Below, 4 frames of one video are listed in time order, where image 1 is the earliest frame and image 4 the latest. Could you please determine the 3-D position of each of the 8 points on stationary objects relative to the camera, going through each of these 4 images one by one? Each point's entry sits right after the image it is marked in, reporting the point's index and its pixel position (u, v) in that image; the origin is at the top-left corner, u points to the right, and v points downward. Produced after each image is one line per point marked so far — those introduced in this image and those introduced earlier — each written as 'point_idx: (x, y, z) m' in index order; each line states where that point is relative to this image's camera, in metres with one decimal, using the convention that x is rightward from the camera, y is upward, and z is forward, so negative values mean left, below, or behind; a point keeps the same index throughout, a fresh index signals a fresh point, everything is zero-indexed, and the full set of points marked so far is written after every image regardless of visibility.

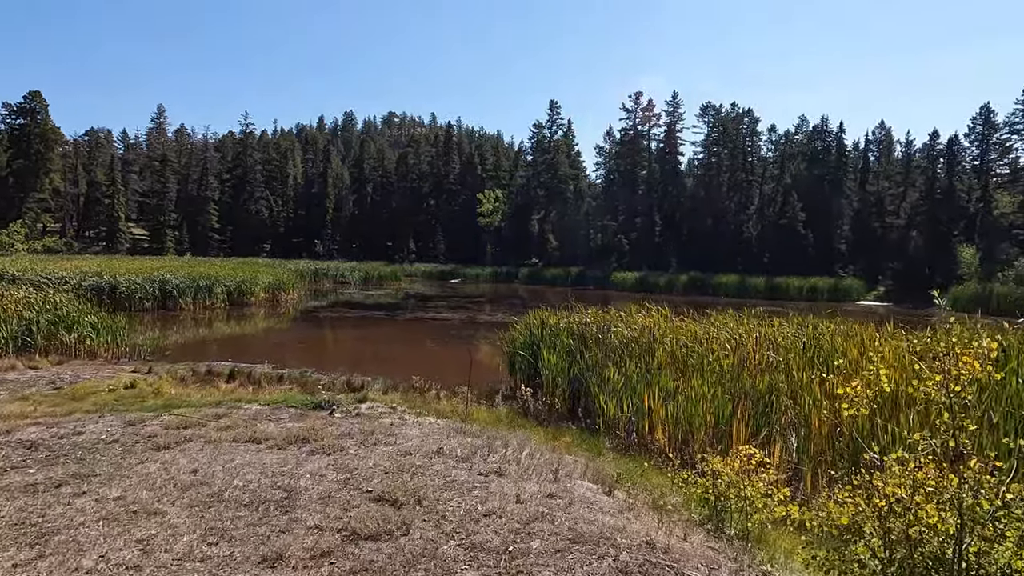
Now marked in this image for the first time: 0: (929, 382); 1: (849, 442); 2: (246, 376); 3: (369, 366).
0: (+2.4, -0.5, +3.9) m
1: (+3.3, -1.5, +6.4) m
2: (-5.0, -1.7, +12.4) m
3: (-4.0, -2.2, +18.7) m
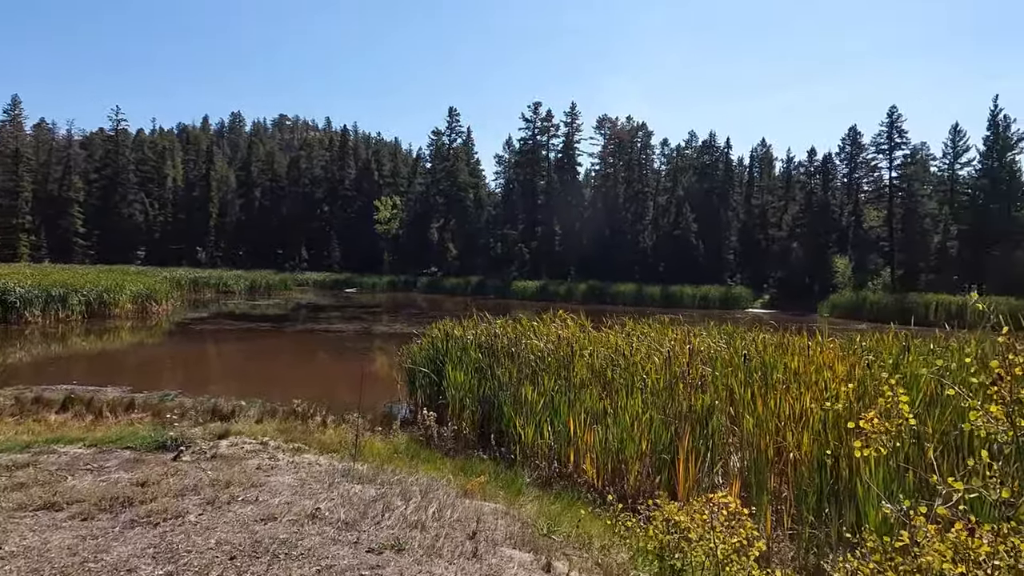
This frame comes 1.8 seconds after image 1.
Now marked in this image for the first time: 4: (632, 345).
0: (+2.0, -0.5, +2.9) m
1: (+2.5, -1.5, +5.5) m
2: (-6.5, -1.8, +10.2) m
3: (-6.6, -2.4, +16.6) m
4: (+1.6, -0.8, +8.8) m
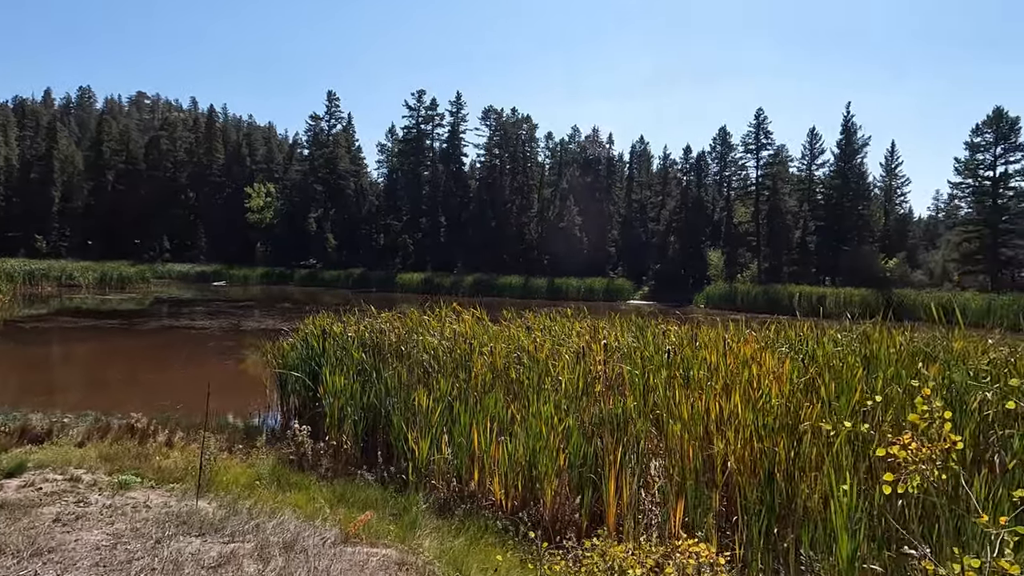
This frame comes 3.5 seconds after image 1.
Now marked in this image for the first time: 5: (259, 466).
0: (+1.8, -0.5, +2.1) m
1: (+1.8, -1.4, +4.8) m
2: (-8.0, -1.7, +7.8) m
3: (-9.1, -2.2, +14.1) m
4: (+0.3, -0.6, +7.9) m
5: (-2.5, -1.8, +6.7) m
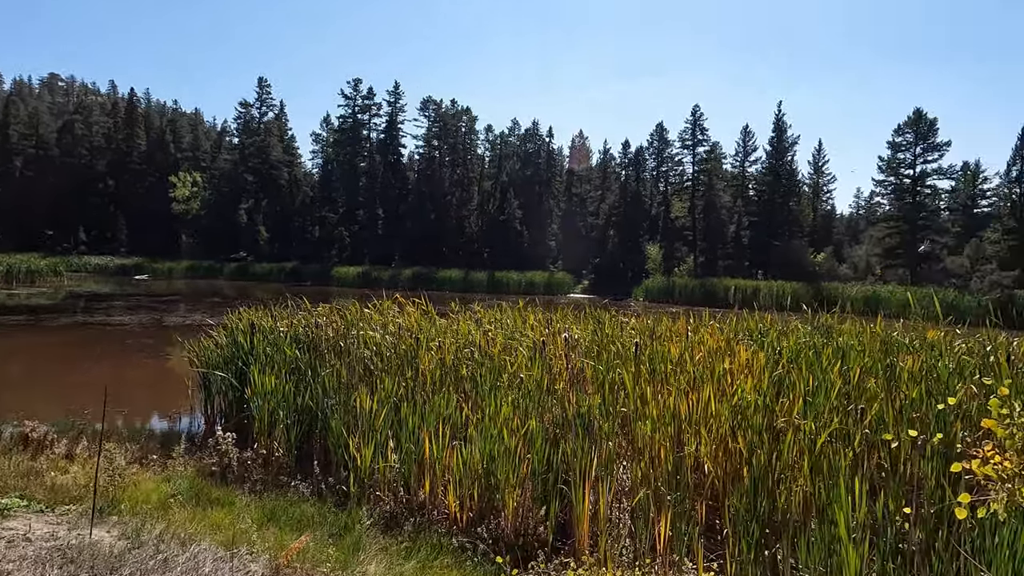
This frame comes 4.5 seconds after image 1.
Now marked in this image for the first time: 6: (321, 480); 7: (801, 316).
0: (+1.7, -0.4, +1.7) m
1: (+1.5, -1.3, +4.3) m
2: (-8.5, -1.6, +6.5) m
3: (-10.2, -2.0, +12.7) m
4: (-0.3, -0.5, +7.3) m
5: (-2.9, -1.7, +5.8) m
6: (-1.8, -1.8, +6.1) m
7: (+3.6, -0.3, +8.1) m
